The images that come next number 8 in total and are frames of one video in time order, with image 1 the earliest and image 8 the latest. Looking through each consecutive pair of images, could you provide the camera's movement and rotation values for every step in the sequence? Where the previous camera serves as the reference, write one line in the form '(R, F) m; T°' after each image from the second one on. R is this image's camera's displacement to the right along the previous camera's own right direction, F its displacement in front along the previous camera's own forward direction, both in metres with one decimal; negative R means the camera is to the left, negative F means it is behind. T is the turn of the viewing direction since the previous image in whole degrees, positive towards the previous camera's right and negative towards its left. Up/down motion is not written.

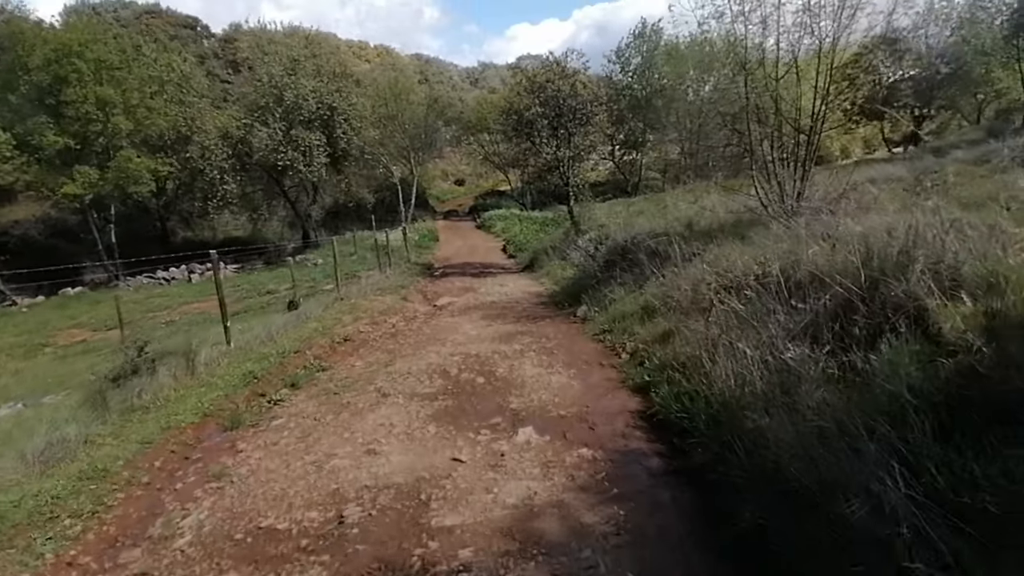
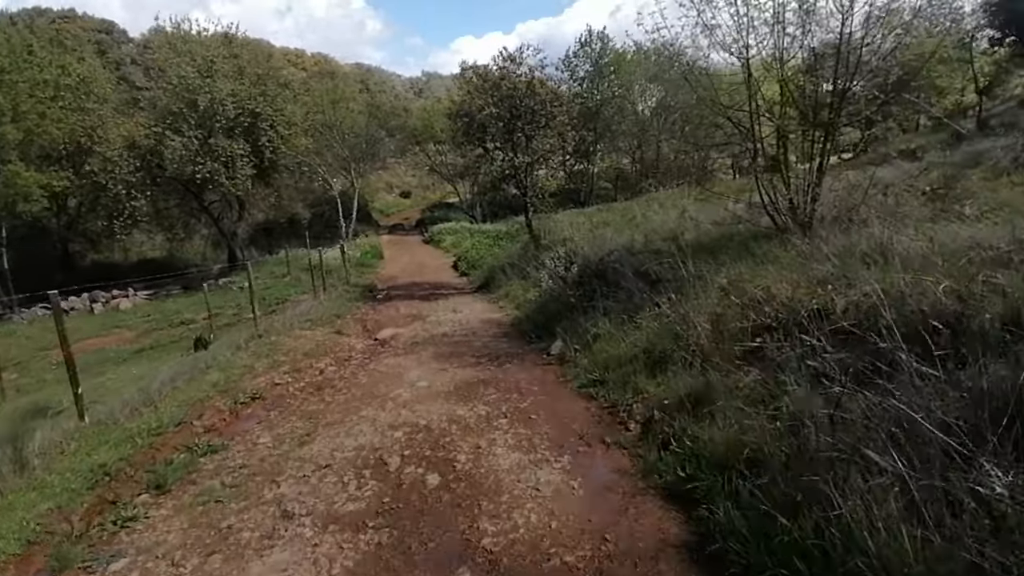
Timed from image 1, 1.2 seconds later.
(-0.1, +2.2) m; +5°
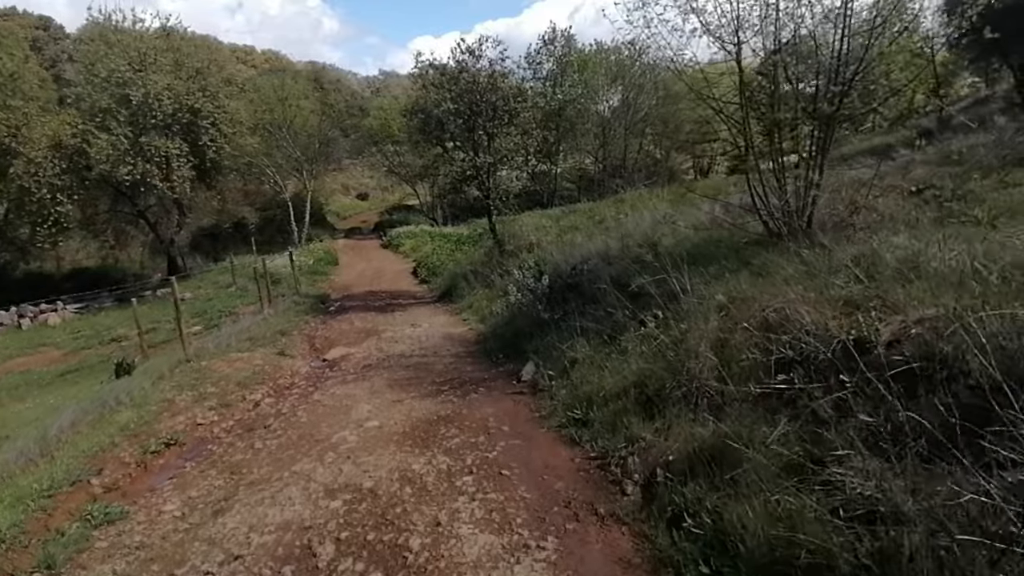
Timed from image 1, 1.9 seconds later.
(0.0, +1.1) m; +4°
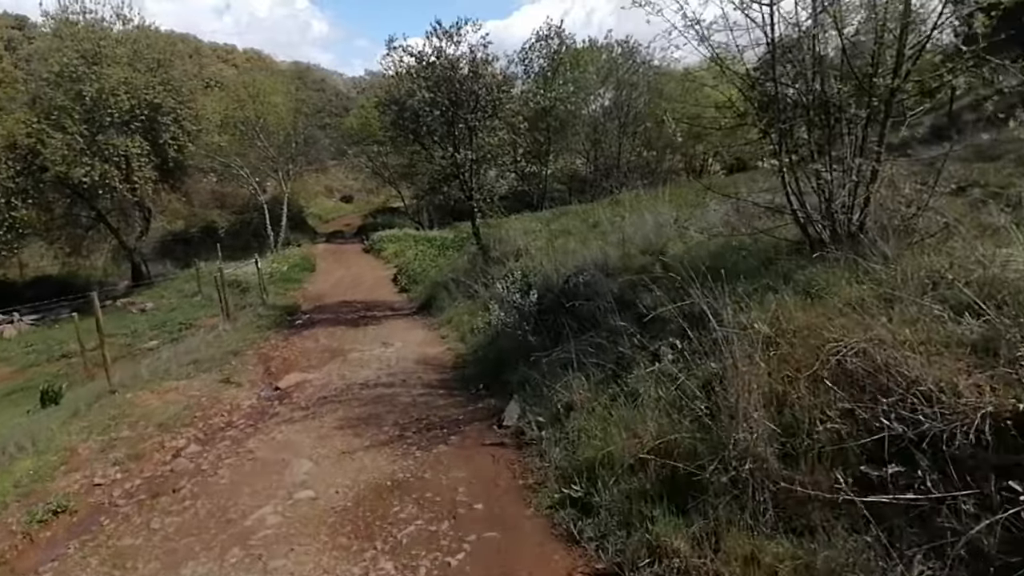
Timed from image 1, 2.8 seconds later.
(+0.1, +1.5) m; +1°
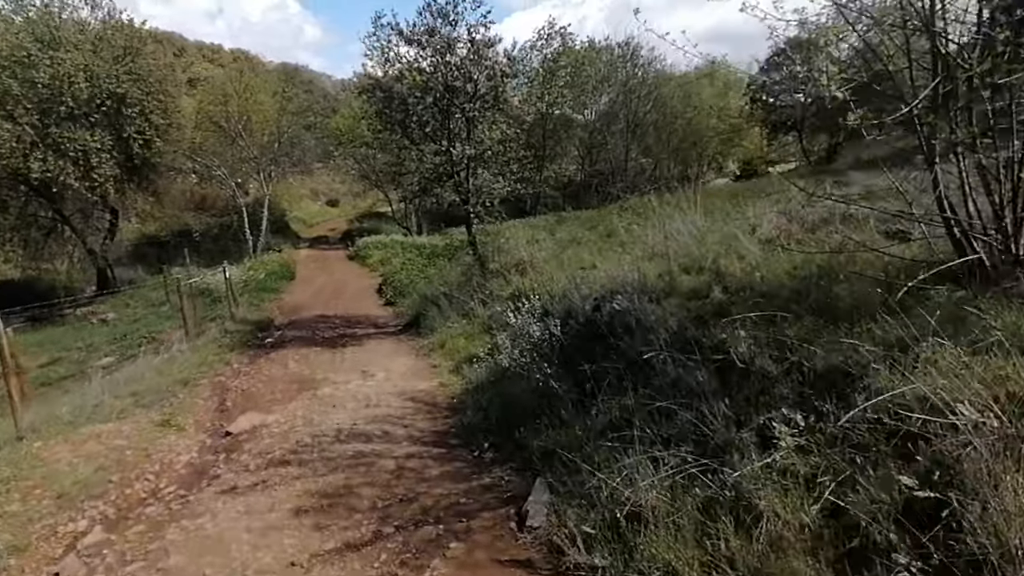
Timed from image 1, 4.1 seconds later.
(-0.3, +1.9) m; +1°
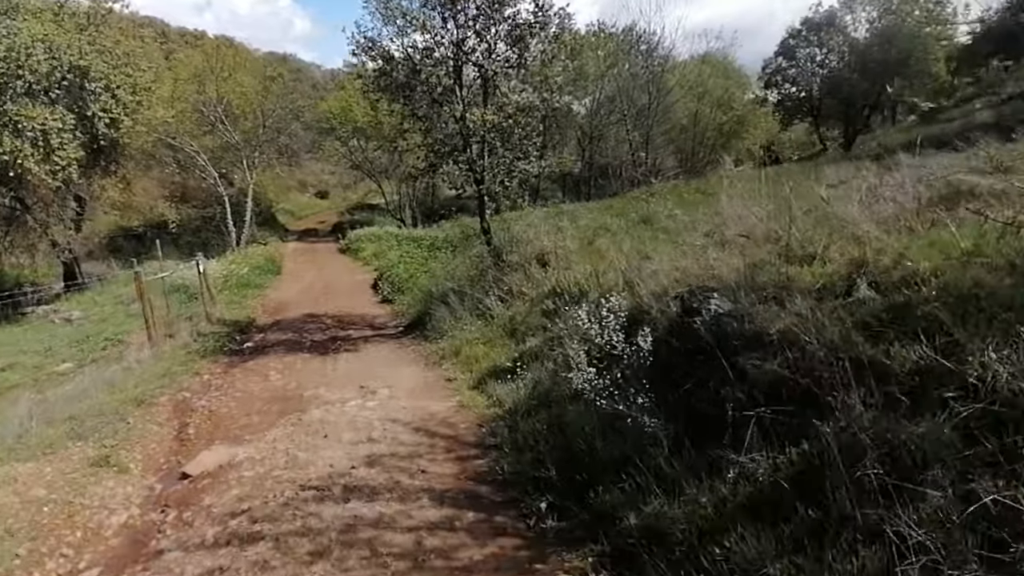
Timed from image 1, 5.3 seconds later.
(-0.6, +1.8) m; +1°
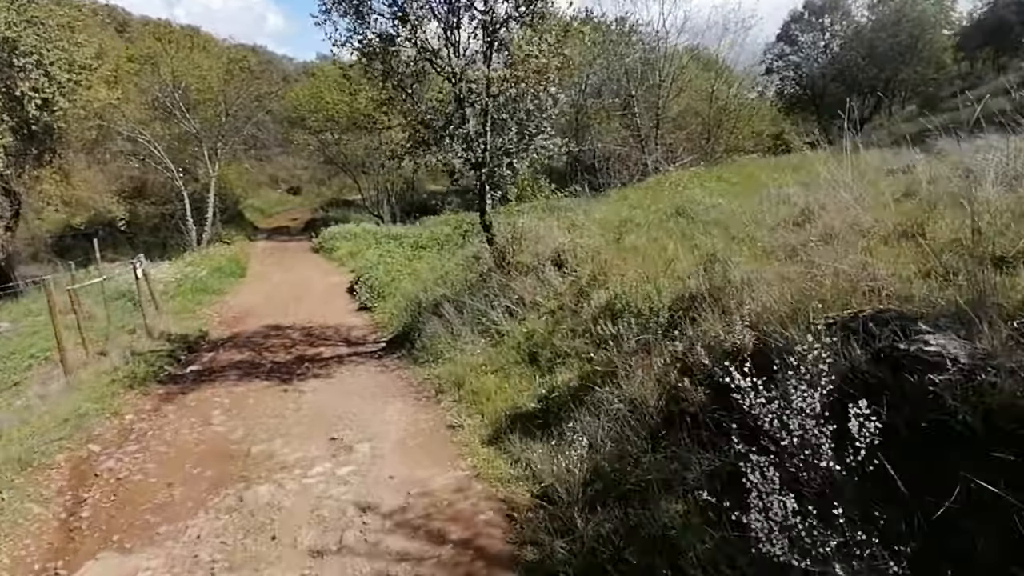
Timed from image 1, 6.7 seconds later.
(-0.4, +2.0) m; +2°
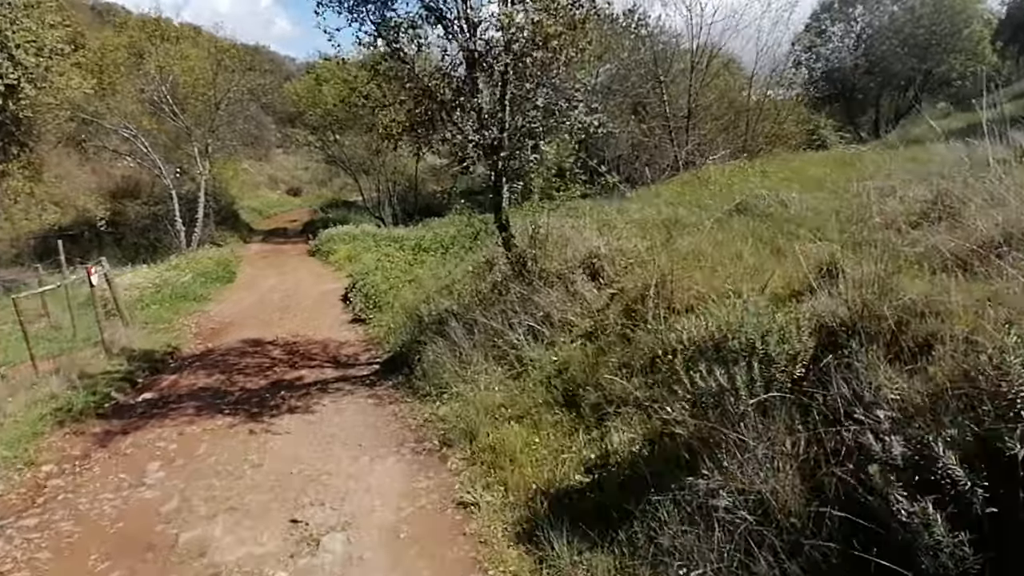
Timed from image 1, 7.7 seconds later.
(-0.2, +1.7) m; 0°
